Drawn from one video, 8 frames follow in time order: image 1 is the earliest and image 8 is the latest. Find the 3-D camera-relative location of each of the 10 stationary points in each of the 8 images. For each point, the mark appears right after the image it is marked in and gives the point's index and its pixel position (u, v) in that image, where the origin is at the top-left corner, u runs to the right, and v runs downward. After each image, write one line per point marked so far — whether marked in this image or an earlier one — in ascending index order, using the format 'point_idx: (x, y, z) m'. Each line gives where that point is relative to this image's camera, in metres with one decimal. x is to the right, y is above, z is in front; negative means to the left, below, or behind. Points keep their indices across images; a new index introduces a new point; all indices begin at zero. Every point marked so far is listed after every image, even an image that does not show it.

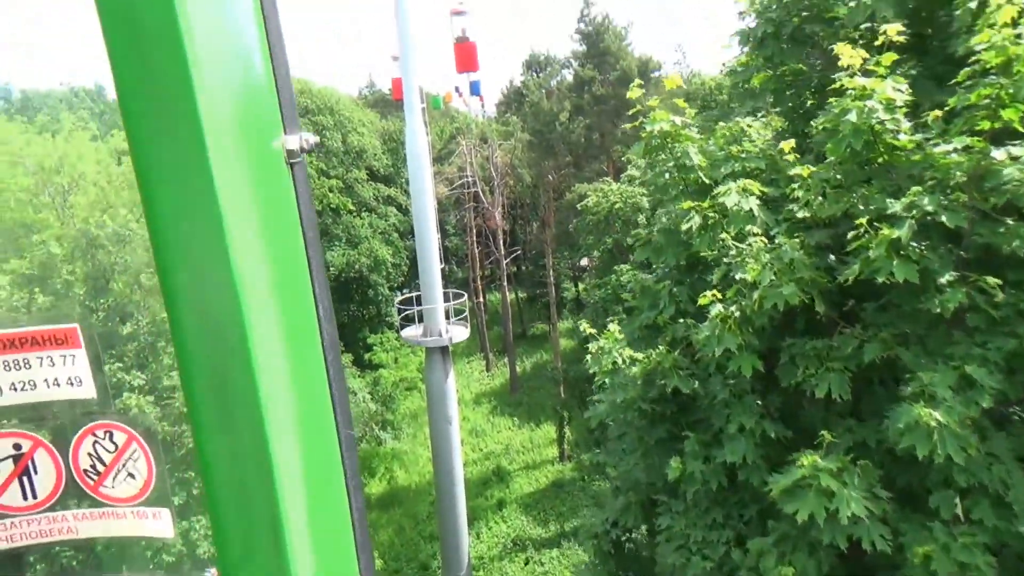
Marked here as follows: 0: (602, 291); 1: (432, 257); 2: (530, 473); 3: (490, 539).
0: (+1.9, -0.1, +15.3) m
1: (-1.1, +0.4, +10.0) m
2: (+0.4, -4.4, +17.8) m
3: (-0.8, -4.7, +16.6) m
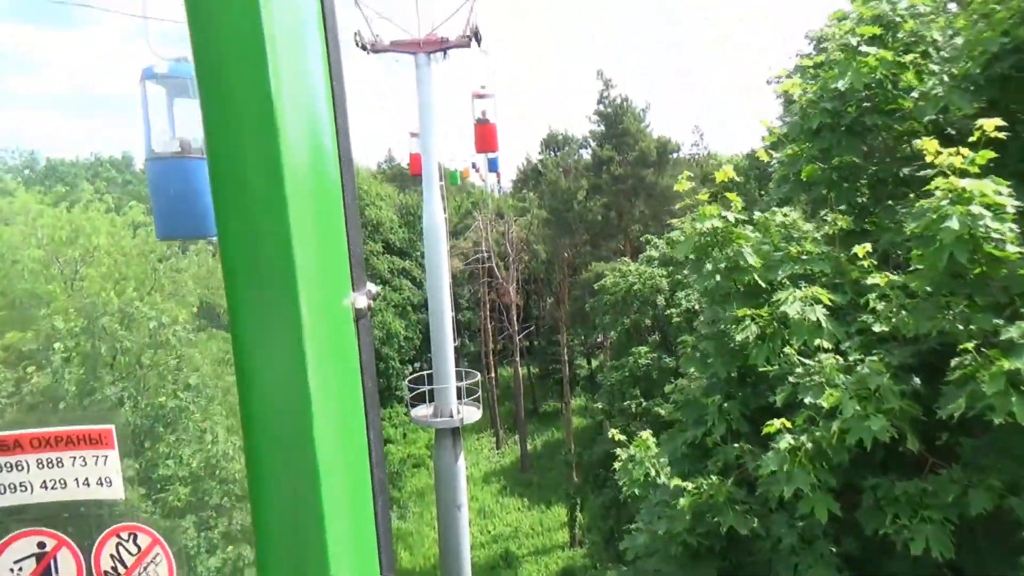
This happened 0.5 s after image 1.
0: (+2.2, -1.7, +15.0) m
1: (-0.9, -0.6, +9.8) m
2: (+0.6, -6.3, +17.0) m
3: (-0.6, -6.4, +15.9) m
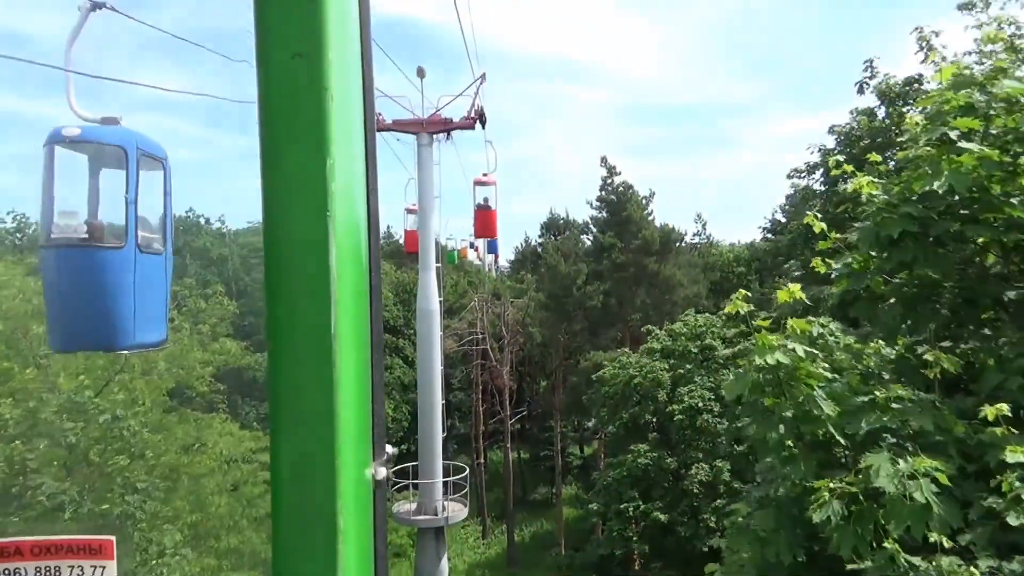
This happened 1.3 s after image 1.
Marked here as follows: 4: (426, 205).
0: (+2.0, -3.5, +14.3) m
1: (-1.0, -1.7, +9.2) m
2: (+0.2, -8.1, +15.8) m
3: (-1.0, -8.1, +14.7) m
4: (-1.2, +1.1, +9.8) m
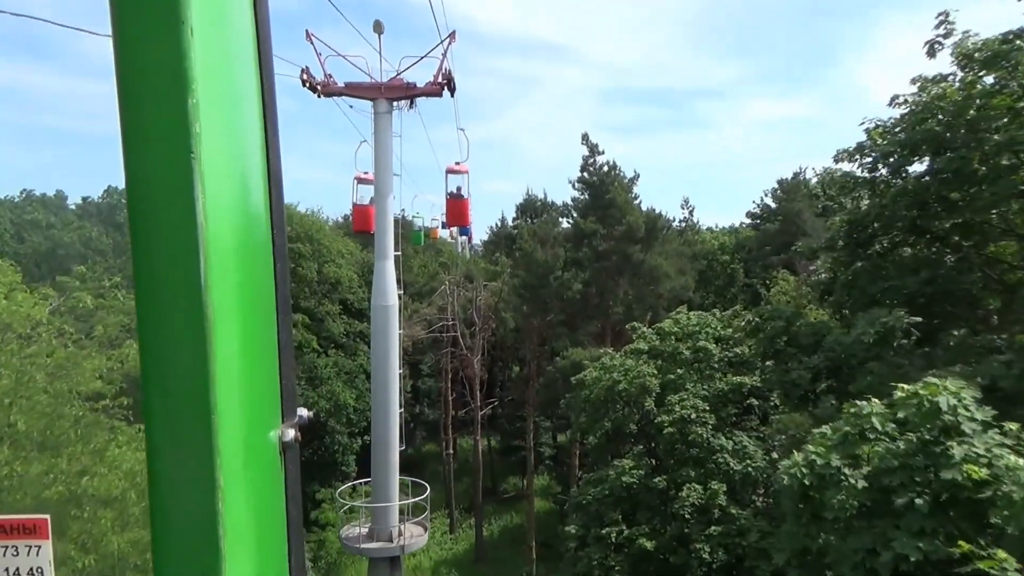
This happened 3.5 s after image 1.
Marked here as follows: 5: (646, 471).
0: (+1.4, -3.3, +13.3) m
1: (-1.3, -1.6, +8.1) m
2: (-0.5, -7.8, +14.9) m
3: (-1.6, -7.9, +13.7) m
4: (-1.5, +1.2, +8.6) m
5: (+1.5, -2.1, +8.4) m
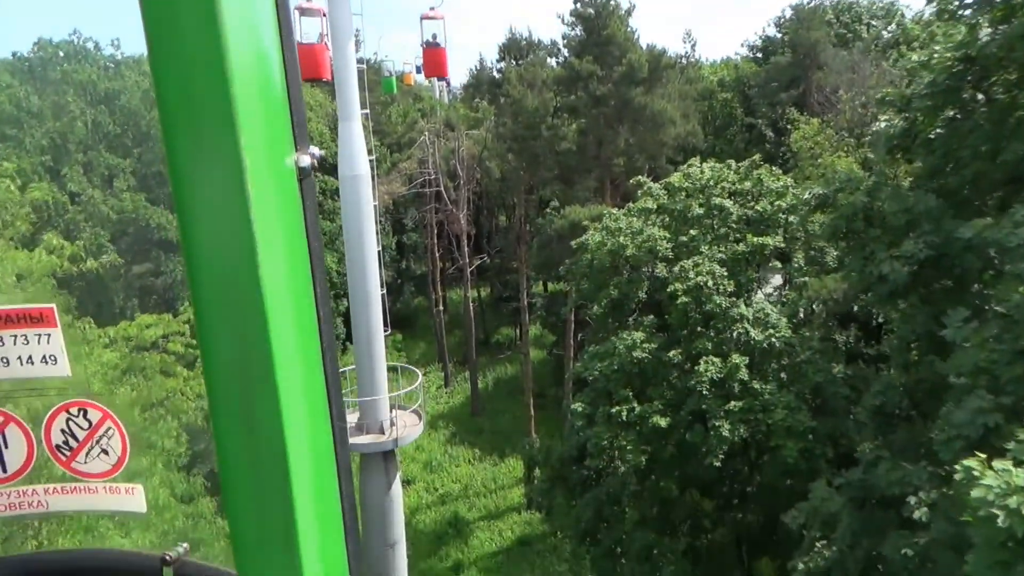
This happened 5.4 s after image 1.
0: (+1.3, -0.7, +12.8) m
1: (-1.3, -0.3, +7.3) m
2: (-0.4, -4.9, +15.3) m
3: (-1.5, -5.2, +14.1) m
4: (-1.6, +2.6, +7.2) m
5: (+1.6, -0.6, +7.8) m
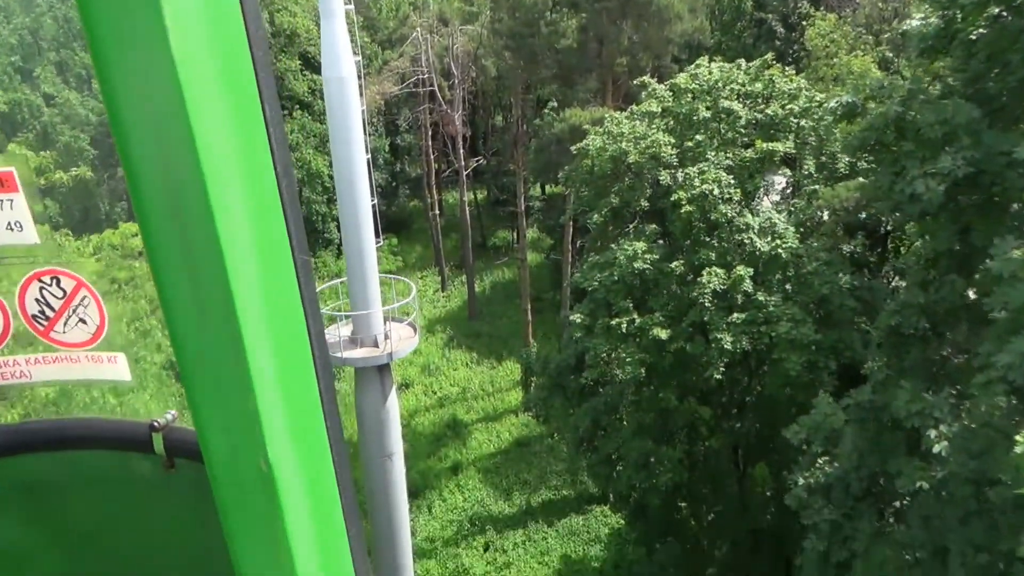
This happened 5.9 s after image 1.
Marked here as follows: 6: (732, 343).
0: (+1.3, +0.9, +12.6) m
1: (-1.4, +0.6, +7.1) m
2: (-0.5, -2.9, +15.7) m
3: (-1.6, -3.4, +14.5) m
4: (-1.6, +3.4, +6.6) m
5: (+1.5, +0.3, +7.6) m
6: (+2.0, -0.5, +6.7) m
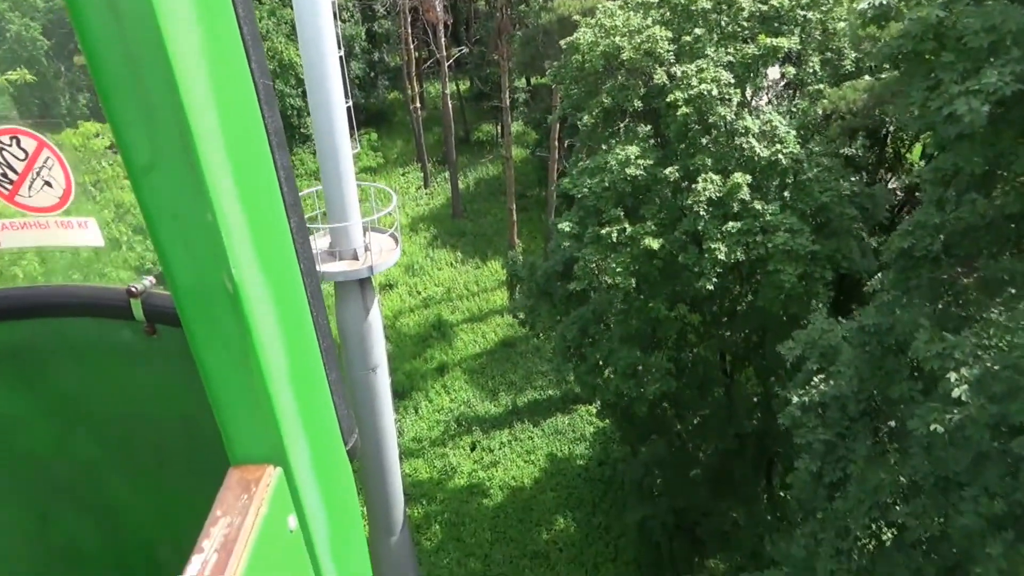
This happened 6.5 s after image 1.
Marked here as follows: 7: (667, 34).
0: (+1.1, +2.6, +12.1) m
1: (-1.5, +1.4, +6.6) m
2: (-0.8, -0.8, +15.6) m
3: (-1.8, -1.4, +14.6) m
4: (-1.8, +4.1, +5.7) m
5: (+1.4, +1.3, +7.3) m
6: (+1.9, +0.3, +6.5) m
7: (+1.6, +2.6, +7.4) m
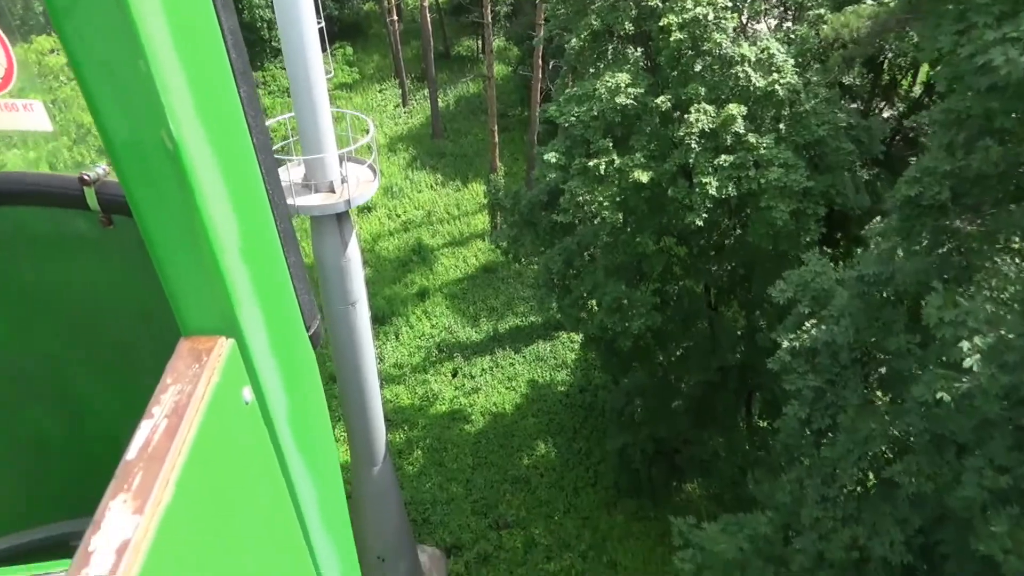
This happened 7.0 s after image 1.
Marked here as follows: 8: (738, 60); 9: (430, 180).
0: (+0.8, +3.7, +11.6) m
1: (-1.6, +2.0, +6.2) m
2: (-1.2, +0.8, +15.4) m
3: (-2.2, 0.0, +14.4) m
4: (-1.9, +4.6, +5.0) m
5: (+1.2, +1.9, +6.9) m
6: (+1.8, +0.8, +6.3) m
7: (+1.4, +3.2, +6.9) m
8: (+2.0, +2.0, +6.5) m
9: (-2.0, +2.6, +17.7) m
